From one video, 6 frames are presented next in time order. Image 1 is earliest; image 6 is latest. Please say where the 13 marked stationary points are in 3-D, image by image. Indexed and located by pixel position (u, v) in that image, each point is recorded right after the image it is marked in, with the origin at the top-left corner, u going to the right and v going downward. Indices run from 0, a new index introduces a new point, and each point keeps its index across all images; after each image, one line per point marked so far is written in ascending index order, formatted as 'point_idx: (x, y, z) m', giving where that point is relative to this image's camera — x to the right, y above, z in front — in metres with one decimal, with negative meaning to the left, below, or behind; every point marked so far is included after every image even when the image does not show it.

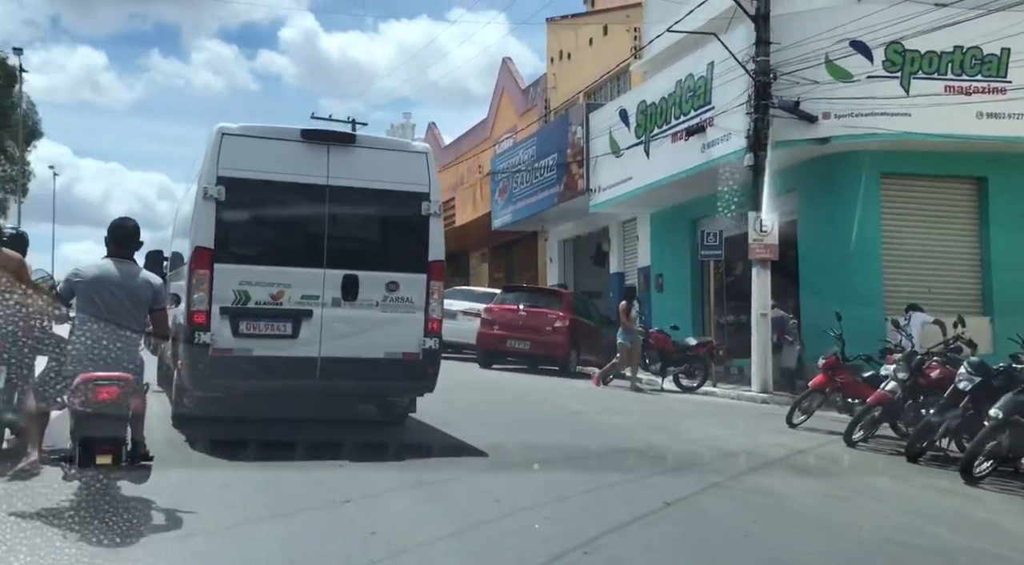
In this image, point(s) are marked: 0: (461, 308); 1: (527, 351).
0: (-1.0, -0.5, +17.7) m
1: (+0.3, -1.3, +15.6) m
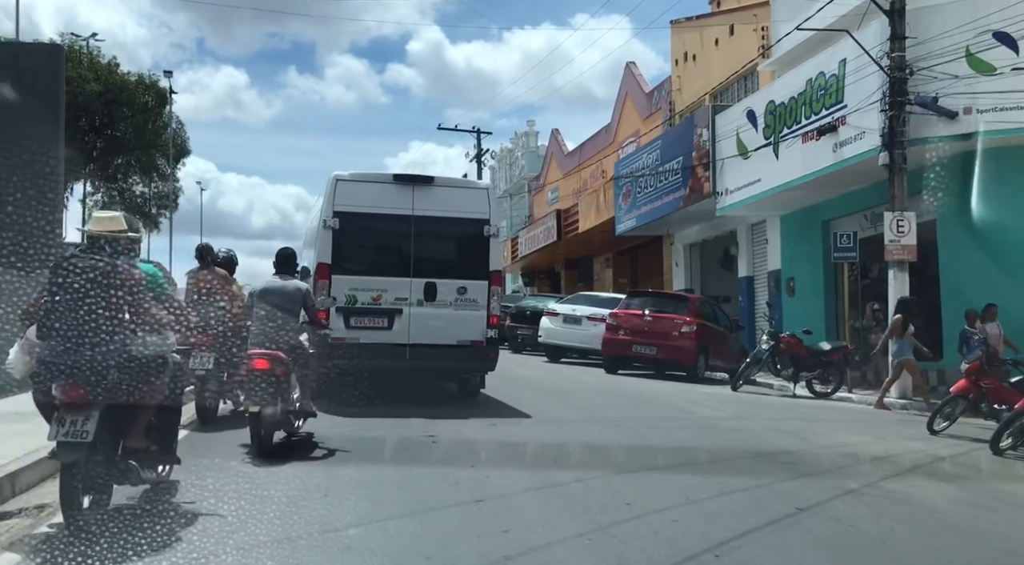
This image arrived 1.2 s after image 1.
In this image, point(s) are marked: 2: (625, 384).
0: (+1.6, -0.6, +17.9) m
1: (+2.6, -1.3, +15.6) m
2: (+1.9, -1.7, +14.7) m
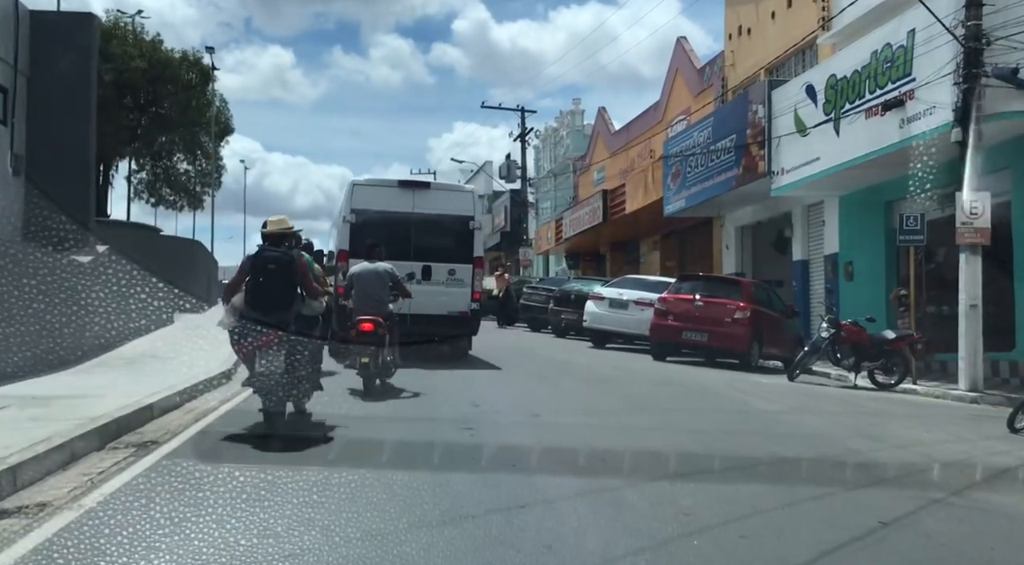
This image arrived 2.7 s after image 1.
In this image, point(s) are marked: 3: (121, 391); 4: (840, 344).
0: (+2.4, -0.3, +17.3) m
1: (+3.3, -1.1, +14.9) m
2: (+2.6, -1.5, +14.1) m
3: (-3.8, -1.1, +8.4) m
4: (+5.2, -1.0, +13.7) m
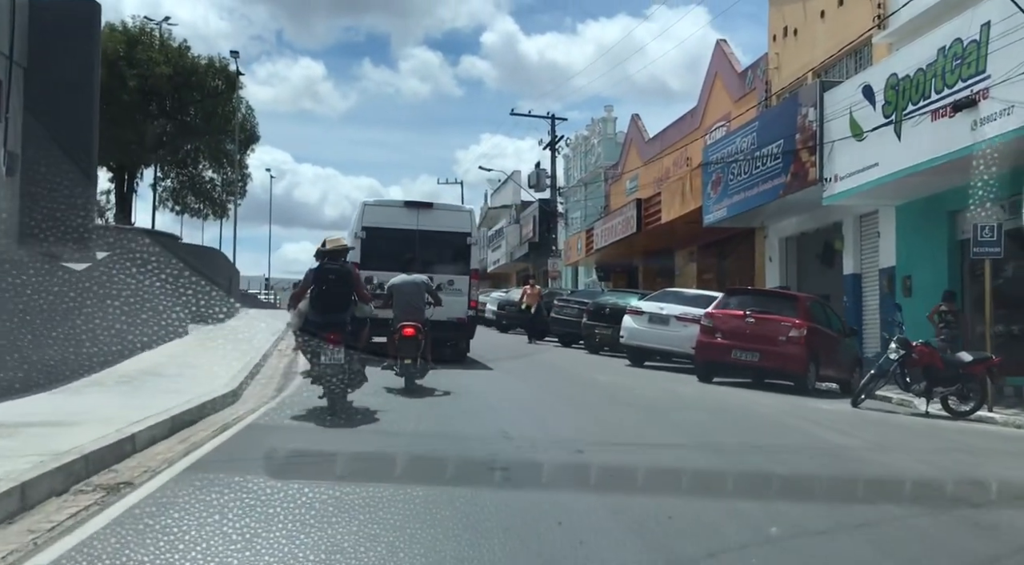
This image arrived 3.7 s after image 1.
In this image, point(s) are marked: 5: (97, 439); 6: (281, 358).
0: (+3.0, -0.5, +16.0) m
1: (+3.9, -1.3, +13.6) m
2: (+3.1, -1.7, +12.8) m
3: (-3.5, -1.1, +7.4) m
4: (+5.7, -1.2, +12.4) m
5: (-3.0, -1.1, +6.3) m
6: (-4.4, -1.4, +16.3) m
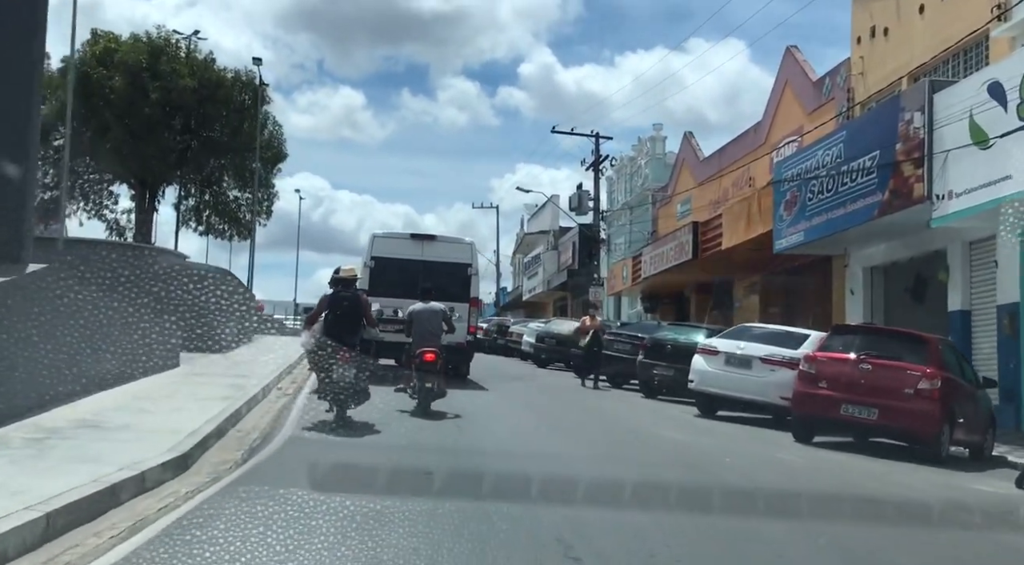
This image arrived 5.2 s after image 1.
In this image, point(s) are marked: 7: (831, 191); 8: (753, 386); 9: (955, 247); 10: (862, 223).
0: (+3.8, -1.1, +13.1) m
1: (+4.5, -1.7, +10.7) m
2: (+3.7, -2.1, +9.9) m
3: (-3.1, -1.2, +4.7) m
4: (+6.2, -1.7, +9.3) m
5: (-2.7, -1.2, +3.6) m
6: (-3.7, -1.8, +13.6) m
7: (+6.8, +1.9, +18.4) m
8: (+3.6, -1.6, +13.1) m
9: (+8.7, +0.7, +16.7) m
10: (+6.9, +1.2, +17.0) m
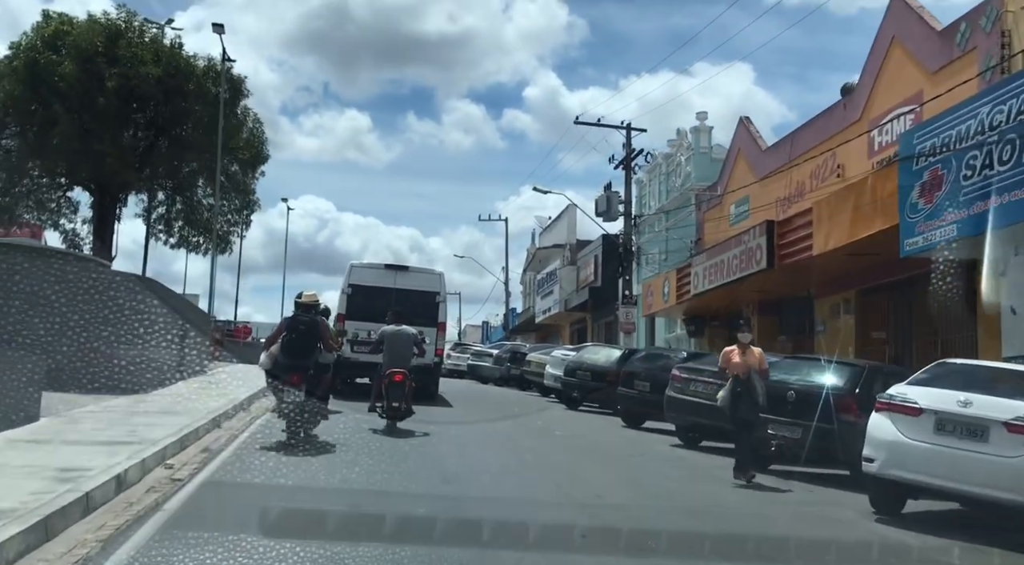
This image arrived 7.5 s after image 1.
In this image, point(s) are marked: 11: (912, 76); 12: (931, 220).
0: (+4.2, -1.1, +7.4) m
1: (+4.9, -1.7, +4.9) m
2: (+4.1, -2.0, +4.1) m
3: (-2.7, -1.1, -1.0) m
4: (+6.6, -1.6, +3.5) m
5: (-2.3, -1.0, -2.1) m
6: (-3.2, -1.9, +7.9) m
7: (+7.2, +1.7, +12.7) m
8: (+4.0, -1.6, +7.3) m
9: (+9.1, +0.5, +11.0) m
10: (+7.3, +1.0, +11.3) m
11: (+8.2, +4.3, +17.8) m
12: (+7.0, +1.1, +14.5) m
